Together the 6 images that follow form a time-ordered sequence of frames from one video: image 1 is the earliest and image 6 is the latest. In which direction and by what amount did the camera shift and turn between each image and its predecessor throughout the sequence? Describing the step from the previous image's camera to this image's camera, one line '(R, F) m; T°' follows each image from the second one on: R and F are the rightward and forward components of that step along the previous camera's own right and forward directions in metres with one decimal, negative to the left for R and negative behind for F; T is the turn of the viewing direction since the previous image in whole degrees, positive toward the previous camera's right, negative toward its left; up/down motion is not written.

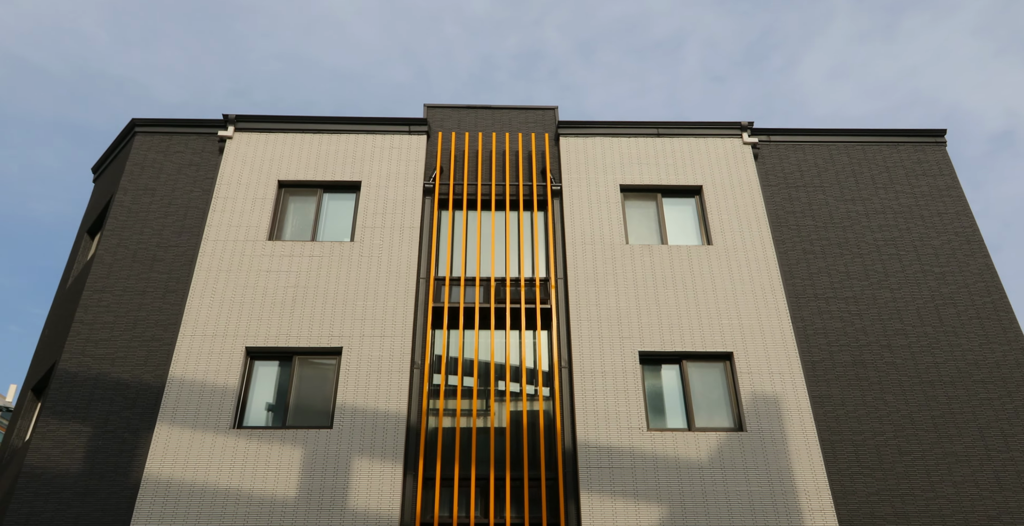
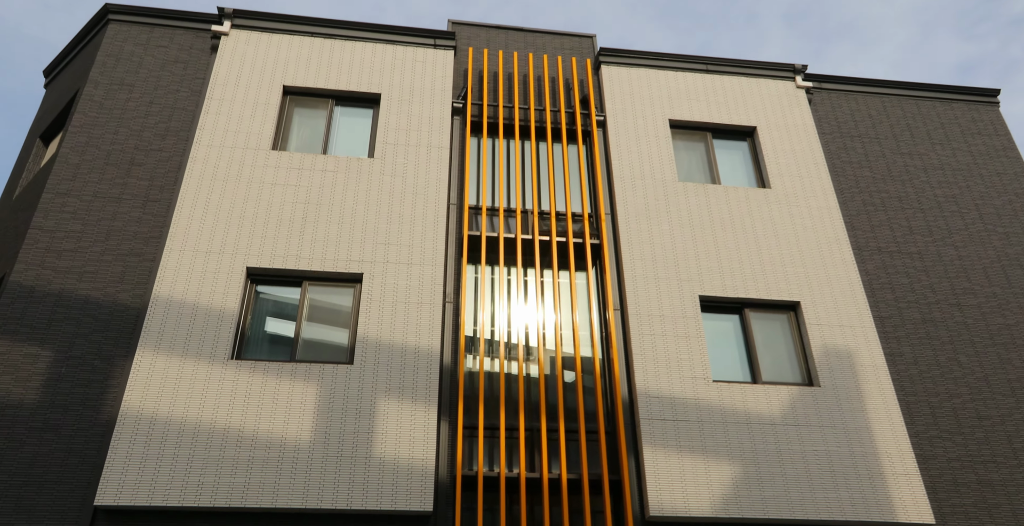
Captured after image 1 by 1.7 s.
(-1.9, +1.9) m; +6°
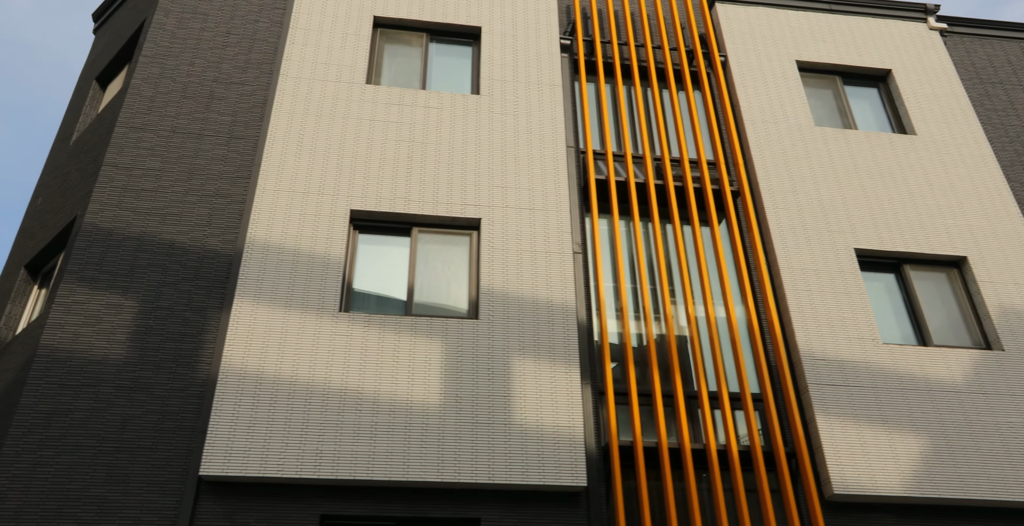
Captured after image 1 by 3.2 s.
(-1.8, +1.5) m; 0°
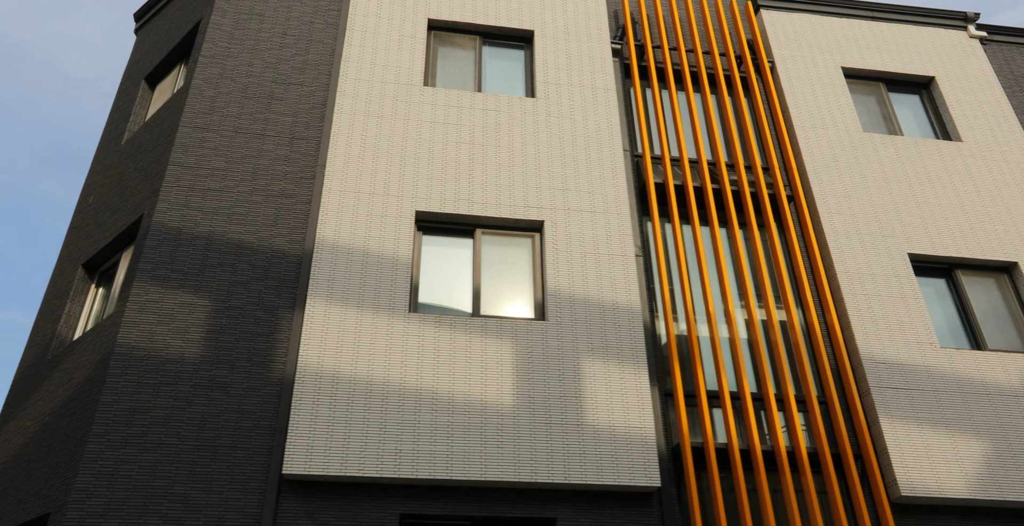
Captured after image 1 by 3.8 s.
(-0.9, -0.1) m; +1°
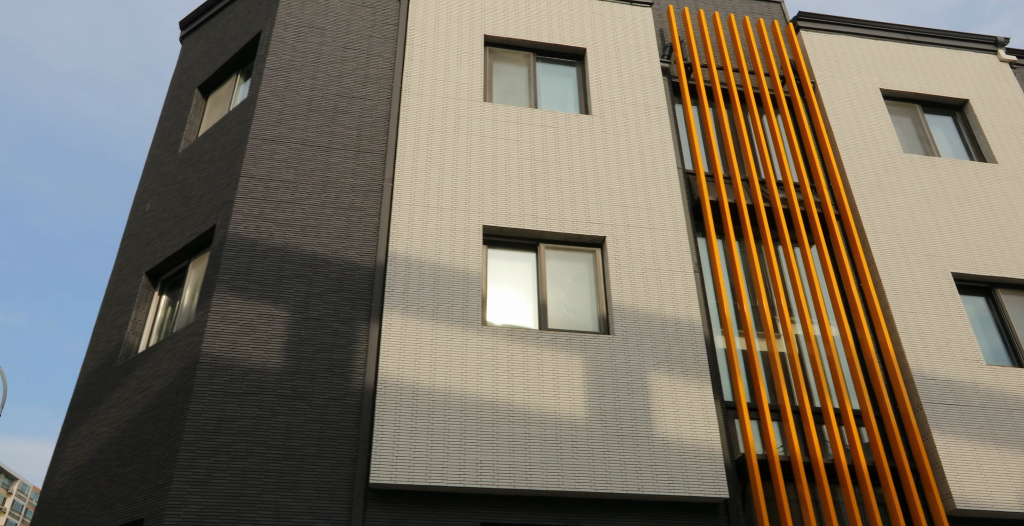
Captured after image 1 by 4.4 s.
(-1.0, -0.3) m; +1°
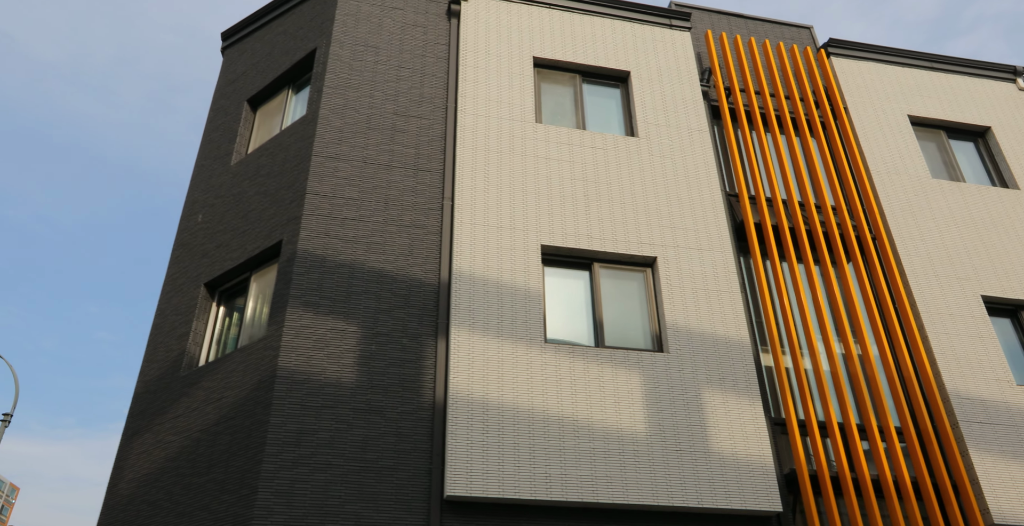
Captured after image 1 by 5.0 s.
(-1.0, -0.3) m; +1°
